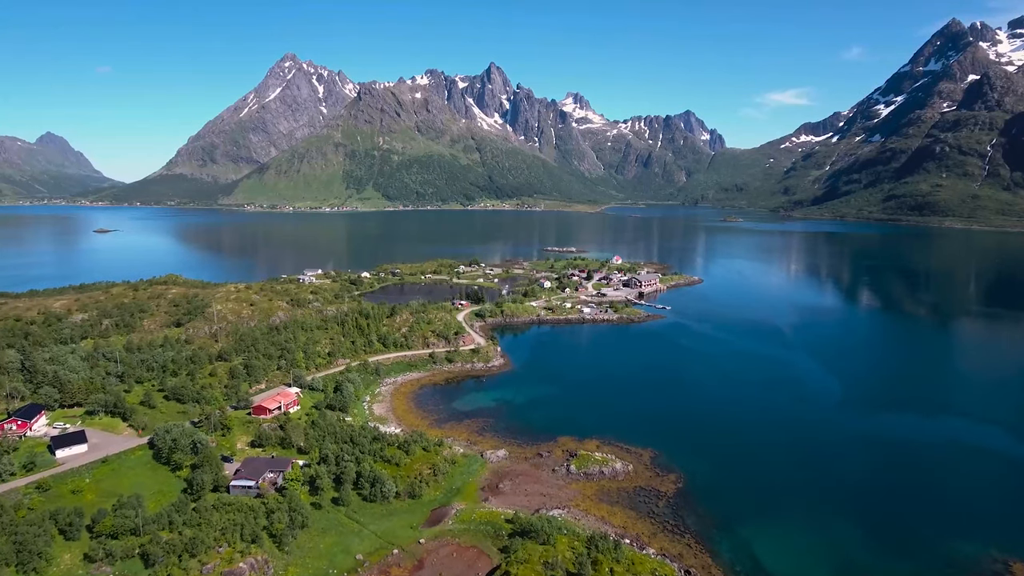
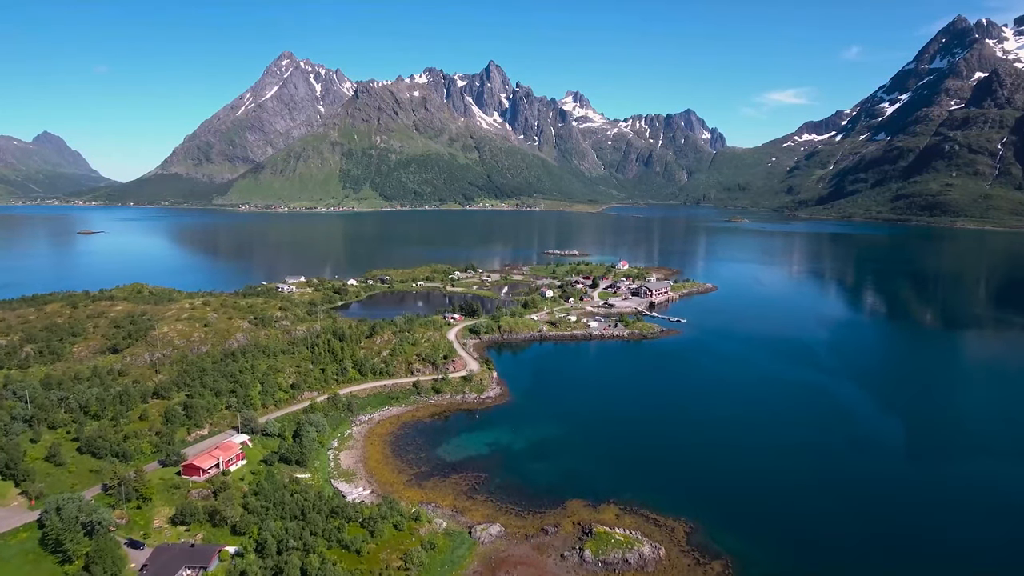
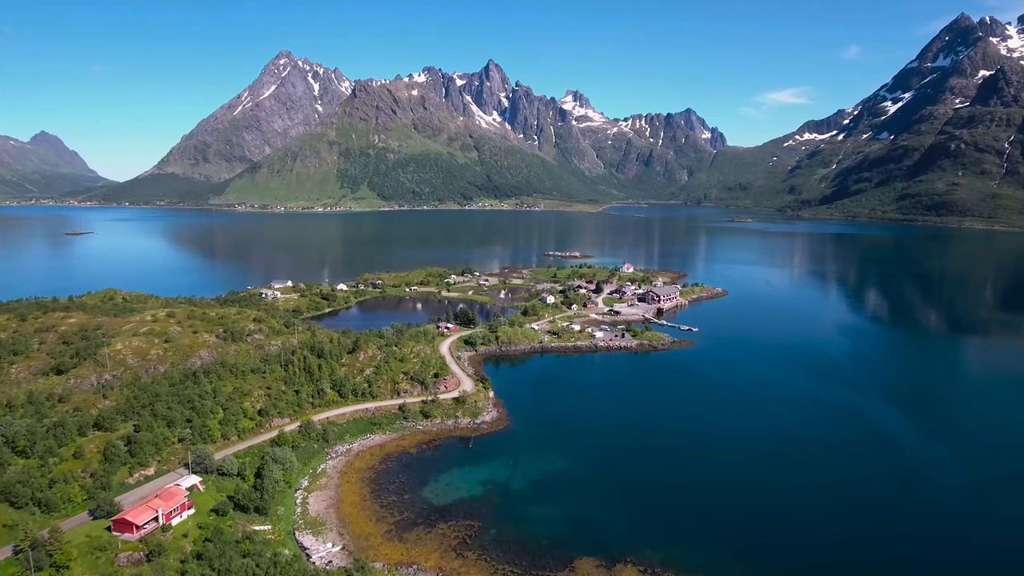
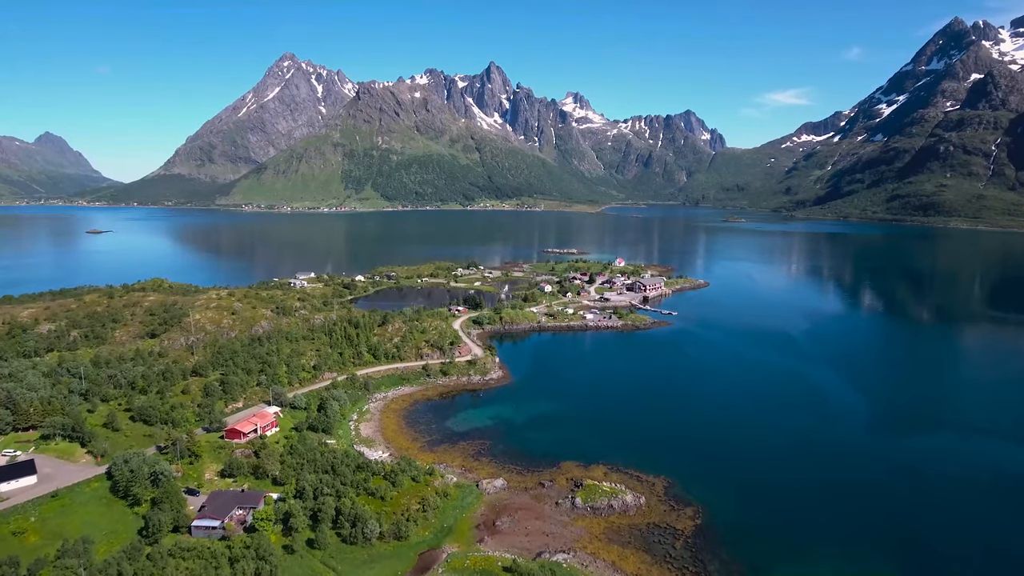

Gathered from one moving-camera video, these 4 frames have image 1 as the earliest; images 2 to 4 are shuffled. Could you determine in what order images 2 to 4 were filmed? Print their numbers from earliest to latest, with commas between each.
4, 2, 3
